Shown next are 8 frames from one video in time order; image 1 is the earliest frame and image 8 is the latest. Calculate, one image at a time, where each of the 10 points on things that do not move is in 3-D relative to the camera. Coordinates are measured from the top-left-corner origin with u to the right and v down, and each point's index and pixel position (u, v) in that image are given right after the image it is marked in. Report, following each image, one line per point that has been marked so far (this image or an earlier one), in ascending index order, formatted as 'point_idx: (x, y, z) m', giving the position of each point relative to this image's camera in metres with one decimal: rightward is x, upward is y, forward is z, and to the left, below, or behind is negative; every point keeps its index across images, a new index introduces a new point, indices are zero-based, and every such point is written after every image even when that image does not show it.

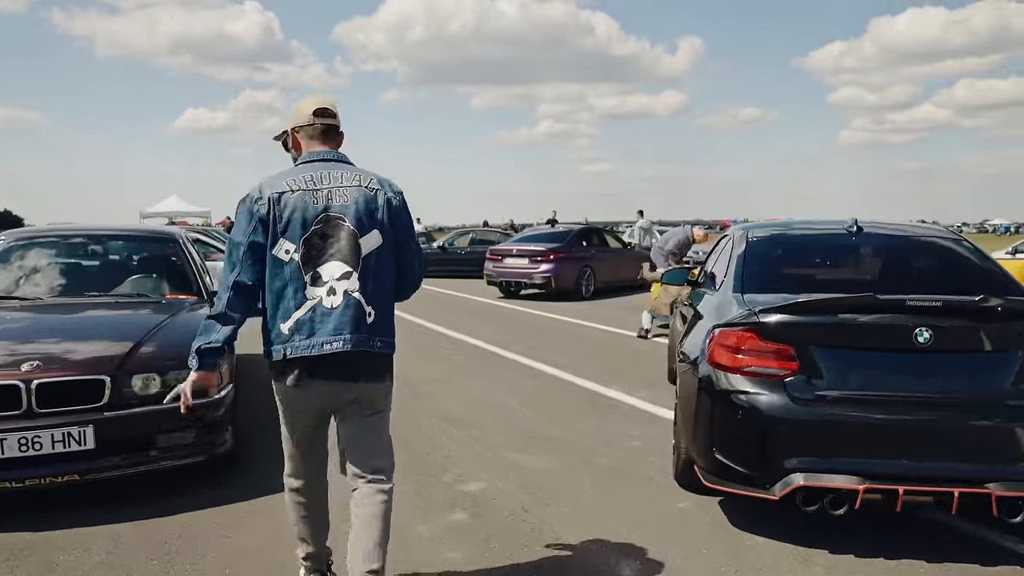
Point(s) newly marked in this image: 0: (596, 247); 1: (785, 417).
0: (+1.7, +0.9, +16.6) m
1: (+1.2, -0.6, +3.5) m
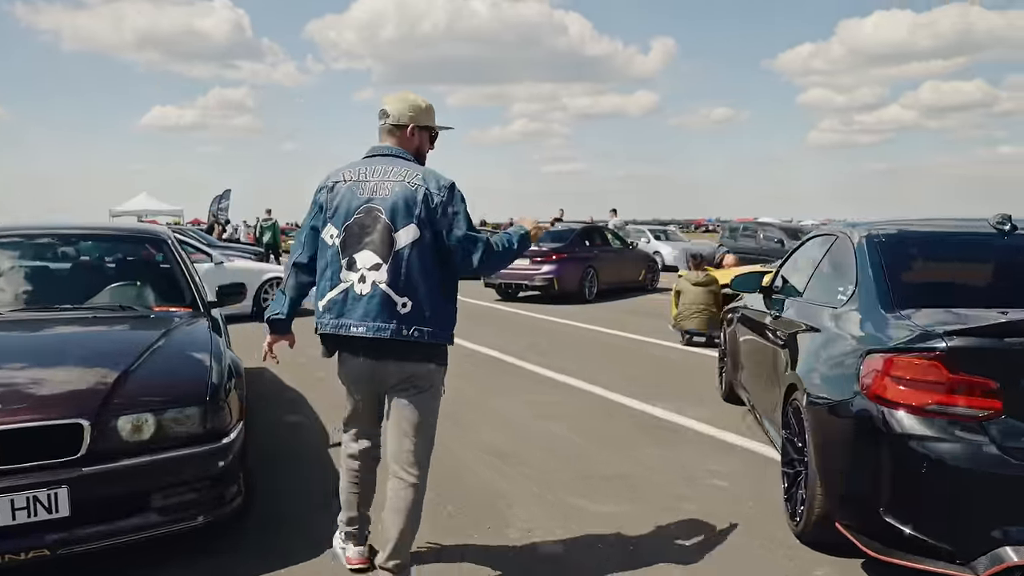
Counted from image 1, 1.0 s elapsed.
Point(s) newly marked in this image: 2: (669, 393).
0: (+1.7, +0.8, +15.8) m
1: (+1.6, -0.6, +2.7) m
2: (+1.3, -0.9, +6.8) m
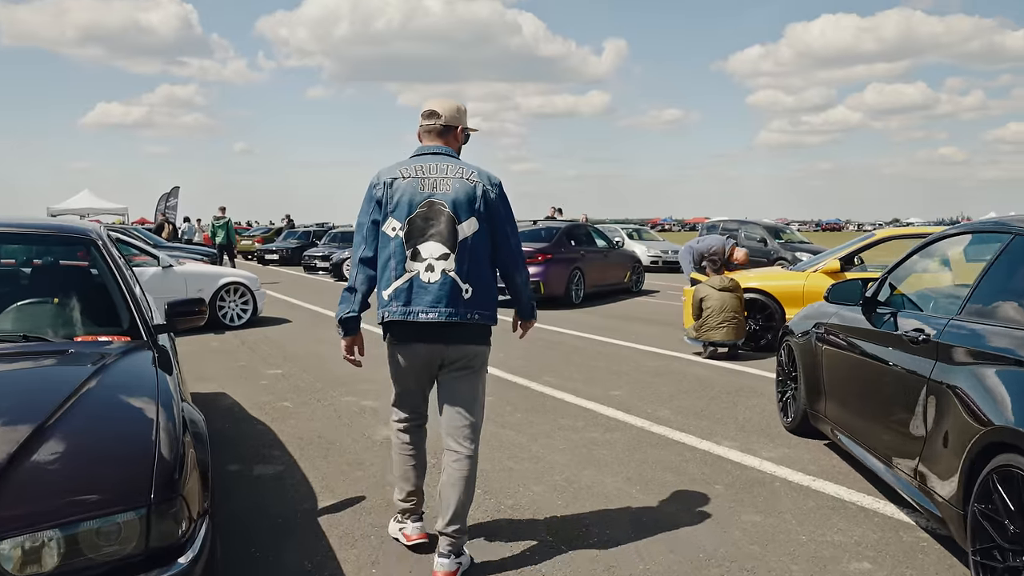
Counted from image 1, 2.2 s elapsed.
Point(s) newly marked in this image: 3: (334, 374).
0: (+1.3, +0.8, +14.7) m
1: (+1.9, -0.7, +1.6) m
2: (+1.5, -0.9, +5.7) m
3: (-1.6, -0.8, +7.3) m
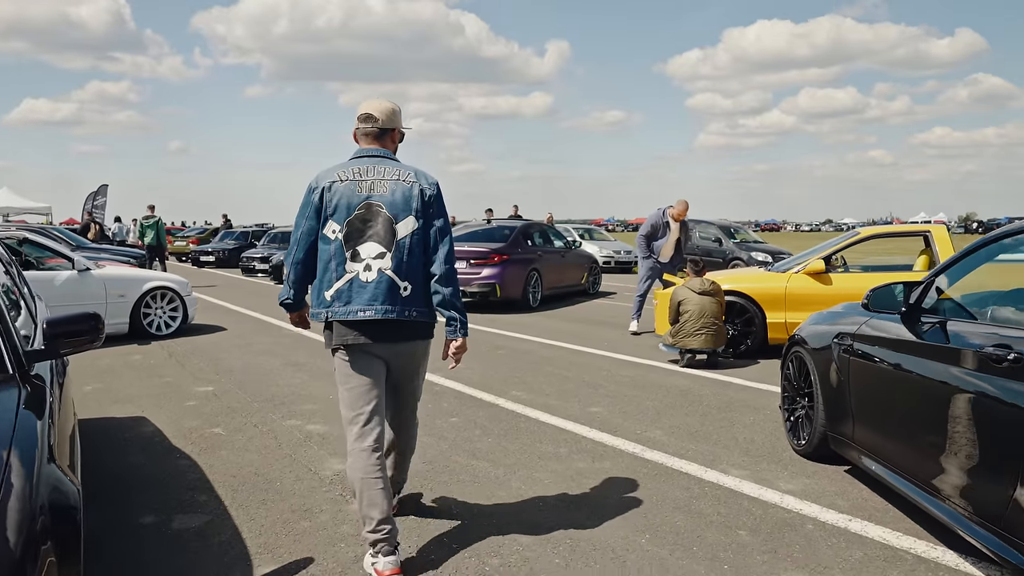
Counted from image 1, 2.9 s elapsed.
0: (+0.5, +0.7, +14.0) m
1: (+2.0, -0.7, +1.0) m
2: (+1.3, -0.9, +5.0) m
3: (-1.9, -0.8, +6.4) m
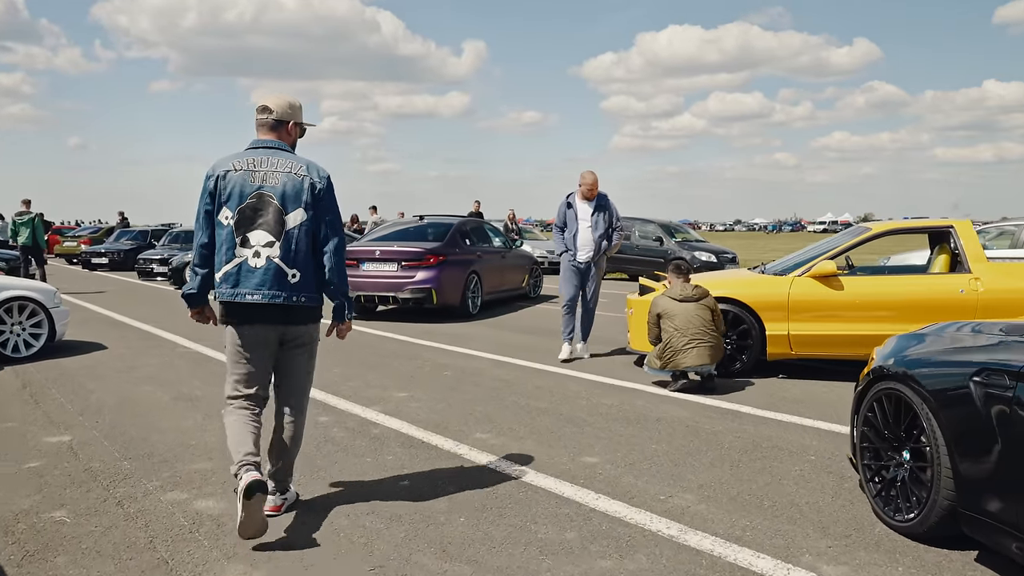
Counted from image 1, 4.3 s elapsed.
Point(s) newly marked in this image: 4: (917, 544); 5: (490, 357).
0: (-0.5, +0.7, +12.5) m
1: (+2.4, -0.7, -0.2) m
2: (+1.2, -1.0, +3.7) m
3: (-2.1, -0.9, +4.7) m
4: (+1.6, -1.0, +3.2) m
5: (-0.2, -0.7, +8.0) m
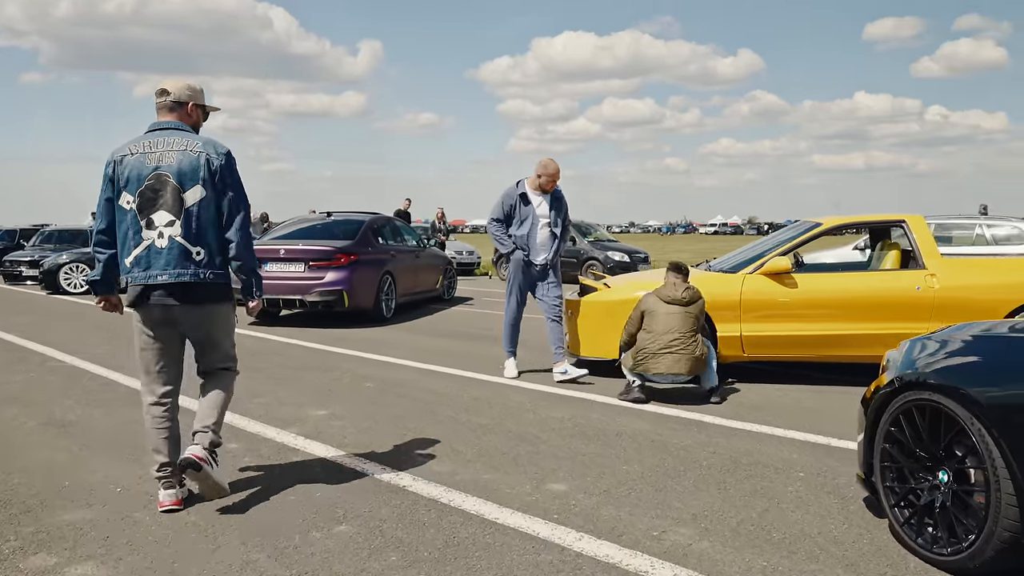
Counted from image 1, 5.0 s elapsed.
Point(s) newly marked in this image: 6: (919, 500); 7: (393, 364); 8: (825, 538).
0: (-1.8, +0.6, +11.7) m
1: (+2.7, -0.7, -0.6) m
2: (+1.0, -1.0, +3.2) m
3: (-2.4, -0.9, +3.8) m
4: (+1.6, -1.0, +2.7) m
5: (-0.9, -0.7, +7.3) m
6: (+1.5, -0.8, +3.0) m
7: (-1.1, -0.7, +7.2) m
8: (+1.2, -1.0, +3.2) m
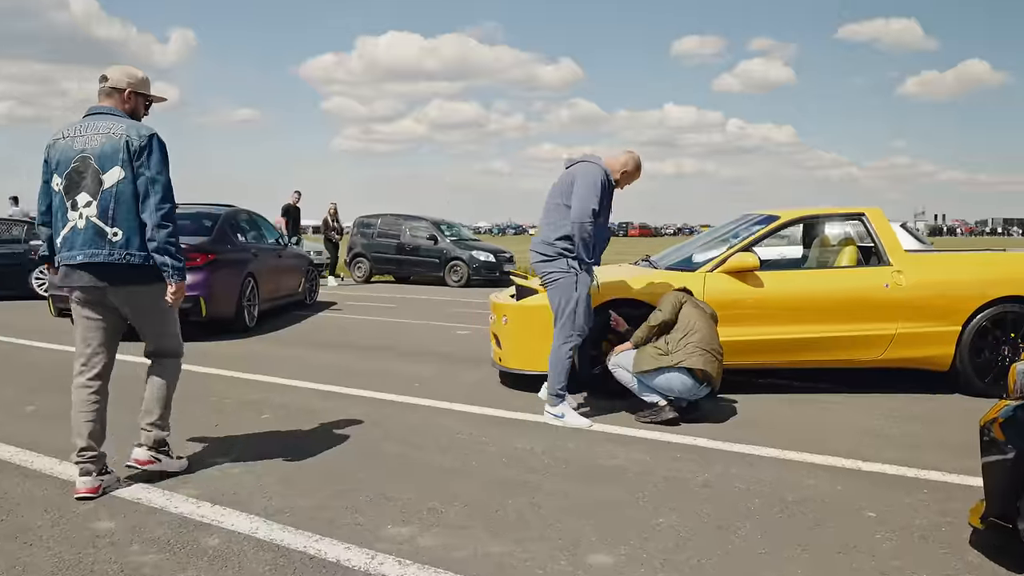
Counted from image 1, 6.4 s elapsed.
0: (-3.3, +0.6, +10.2) m
1: (+3.7, -0.7, -1.0) m
2: (+1.3, -1.0, +2.4) m
3: (-2.2, -1.0, +2.3) m
4: (+1.9, -1.0, +2.1) m
5: (-1.5, -0.7, +6.0) m
6: (+1.8, -0.8, +2.3) m
7: (-1.7, -0.7, +5.9) m
8: (+1.4, -1.0, +2.4) m
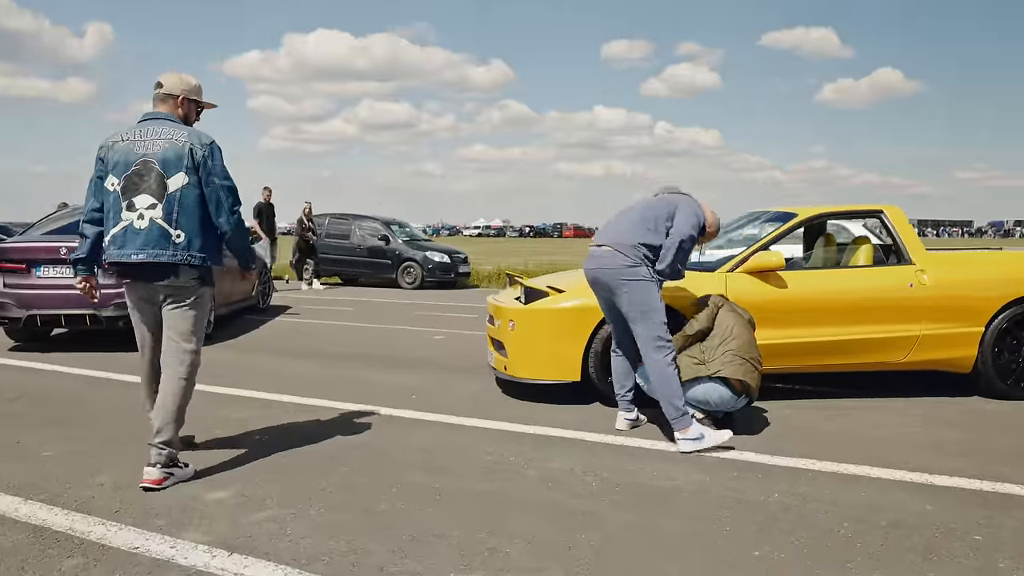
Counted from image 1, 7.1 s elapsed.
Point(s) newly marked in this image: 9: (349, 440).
0: (-3.6, +0.5, +9.4) m
1: (+4.3, -0.7, -1.1) m
2: (+1.6, -1.0, +2.0) m
3: (-1.9, -1.0, +1.6) m
4: (+2.2, -1.0, +1.8) m
5: (-1.5, -0.8, +5.4) m
6: (+2.1, -0.8, +2.0) m
7: (-1.6, -0.7, +5.3) m
8: (+1.8, -1.0, +2.1) m
9: (-0.9, -0.8, +4.4) m
